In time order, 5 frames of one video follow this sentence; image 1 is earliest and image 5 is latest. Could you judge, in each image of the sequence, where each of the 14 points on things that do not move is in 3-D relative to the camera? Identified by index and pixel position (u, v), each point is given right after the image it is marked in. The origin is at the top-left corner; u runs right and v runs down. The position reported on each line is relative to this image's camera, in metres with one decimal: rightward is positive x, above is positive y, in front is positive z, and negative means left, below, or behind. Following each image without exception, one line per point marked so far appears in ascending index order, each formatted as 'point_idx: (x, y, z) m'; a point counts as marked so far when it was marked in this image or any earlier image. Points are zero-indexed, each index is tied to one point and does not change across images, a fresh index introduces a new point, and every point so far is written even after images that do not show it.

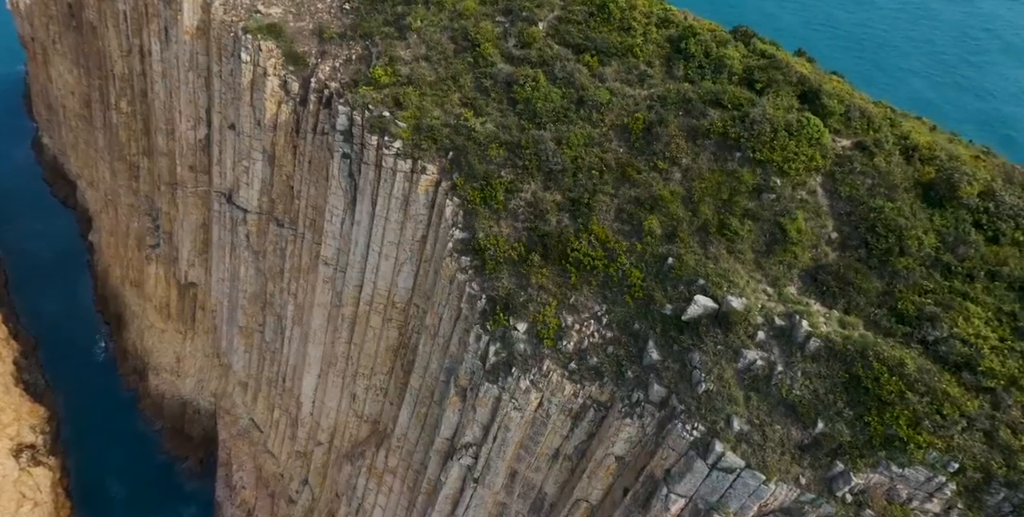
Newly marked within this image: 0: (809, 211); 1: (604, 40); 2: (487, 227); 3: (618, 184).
0: (+6.9, +1.1, +15.2) m
1: (+2.8, +6.4, +19.7) m
2: (-0.8, +1.1, +18.7) m
3: (+2.8, +2.0, +17.7) m
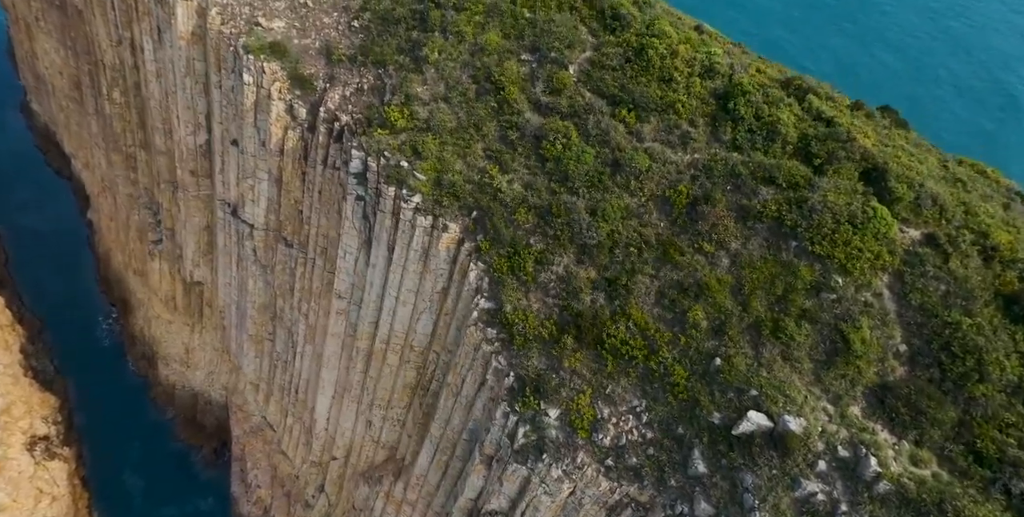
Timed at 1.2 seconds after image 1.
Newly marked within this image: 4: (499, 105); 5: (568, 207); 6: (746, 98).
0: (+7.7, -1.2, +13.9) m
1: (+3.6, +4.4, +17.9) m
2: (+0.1, -1.0, +17.4) m
3: (+3.6, -0.1, +16.3) m
4: (-0.4, +4.6, +19.7) m
5: (+1.5, +1.4, +17.5) m
6: (+6.1, +4.1, +17.2) m
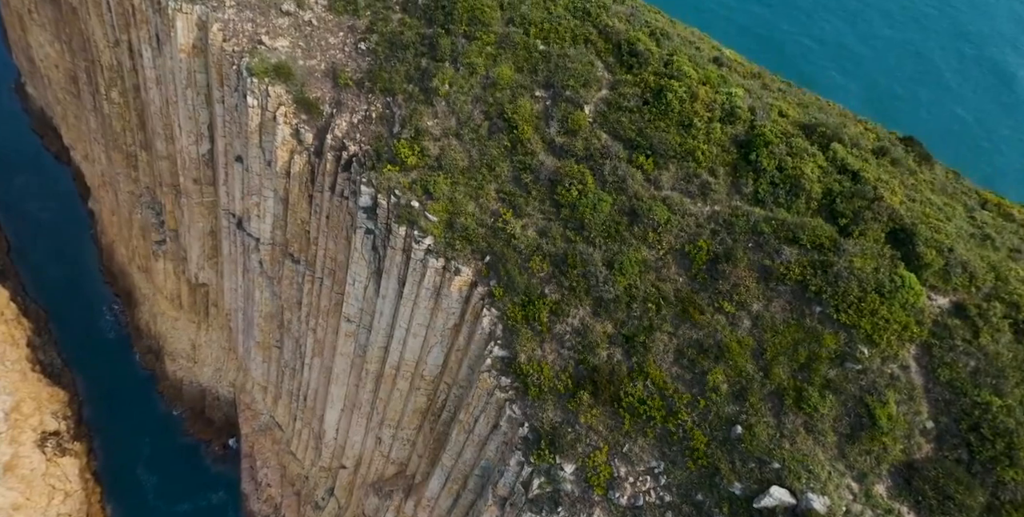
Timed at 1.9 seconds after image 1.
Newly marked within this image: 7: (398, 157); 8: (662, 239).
0: (+8.0, -2.7, +13.6) m
1: (+3.9, +3.1, +17.4) m
2: (+0.4, -2.4, +17.2) m
3: (+4.0, -1.5, +16.0) m
4: (0.0, +3.3, +19.1) m
5: (+1.9, 0.0, +17.1) m
6: (+6.5, +2.7, +16.6) m
7: (-3.5, +3.1, +20.1) m
8: (+3.8, +0.5, +16.6) m
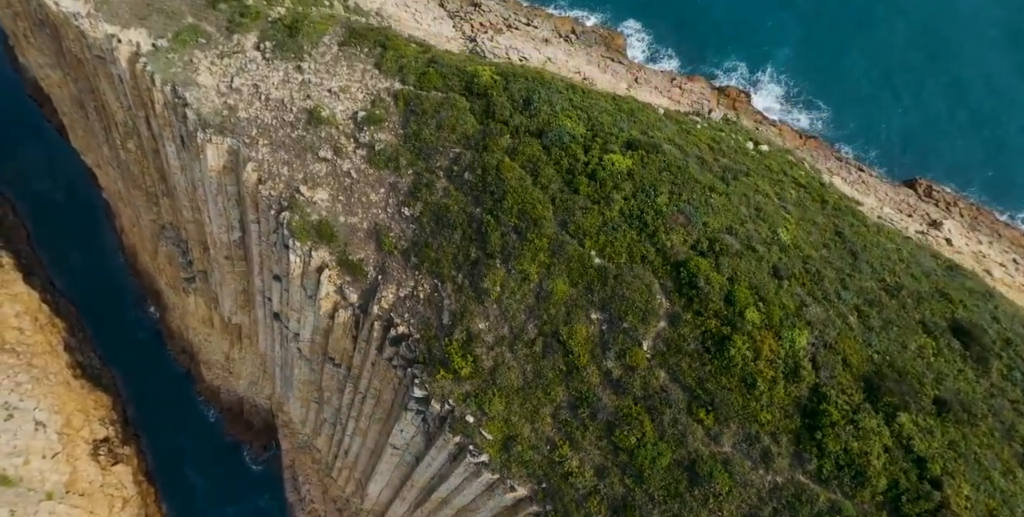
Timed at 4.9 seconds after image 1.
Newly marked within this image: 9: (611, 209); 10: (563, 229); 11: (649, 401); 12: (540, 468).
0: (+9.6, -9.9, +14.3) m
1: (+5.5, -3.6, +17.3) m
2: (+2.1, -9.1, +17.9) m
3: (+5.6, -8.4, +16.5) m
4: (+1.6, -3.2, +19.0) m
5: (+3.5, -6.7, +17.5) m
6: (+8.0, -4.1, +16.5) m
7: (-1.9, -3.3, +20.1) m
8: (+5.4, -6.3, +16.9) m
9: (+3.0, +1.5, +19.8) m
10: (+1.5, +0.9, +20.0) m
11: (+3.7, -3.9, +18.0) m
12: (+0.8, -6.0, +18.9) m
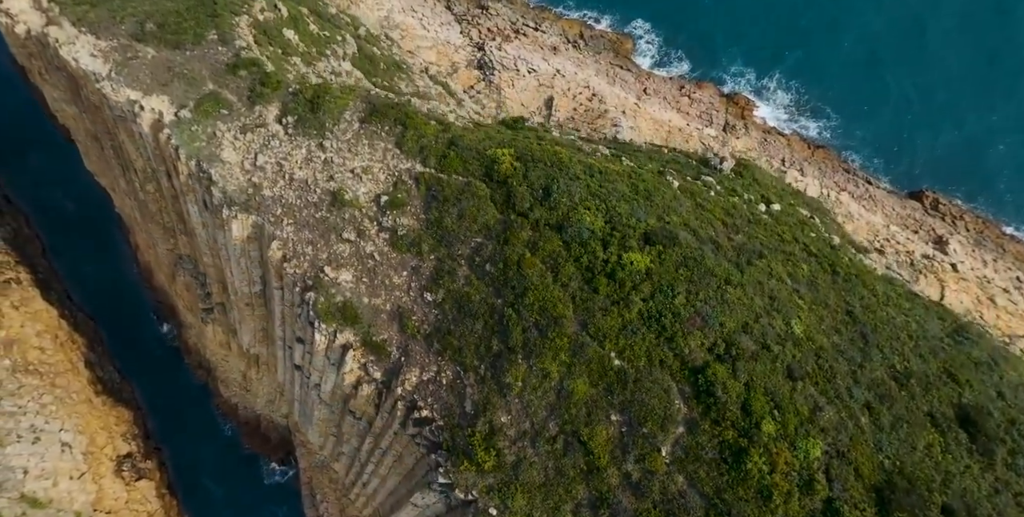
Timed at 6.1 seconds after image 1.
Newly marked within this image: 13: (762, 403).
0: (+10.3, -13.1, +15.3) m
1: (+6.2, -6.8, +18.0) m
2: (+2.8, -12.2, +18.8) m
3: (+6.3, -11.6, +17.5) m
4: (+2.3, -6.3, +19.8) m
5: (+4.2, -9.9, +18.4) m
6: (+8.7, -7.2, +17.3) m
7: (-1.2, -6.4, +20.9) m
8: (+6.1, -9.5, +17.7) m
9: (+3.7, -1.6, +20.4) m
10: (+2.2, -2.2, +20.6) m
11: (+4.4, -7.1, +18.8) m
12: (+1.5, -9.2, +19.8) m
13: (+7.2, -4.1, +19.0) m
